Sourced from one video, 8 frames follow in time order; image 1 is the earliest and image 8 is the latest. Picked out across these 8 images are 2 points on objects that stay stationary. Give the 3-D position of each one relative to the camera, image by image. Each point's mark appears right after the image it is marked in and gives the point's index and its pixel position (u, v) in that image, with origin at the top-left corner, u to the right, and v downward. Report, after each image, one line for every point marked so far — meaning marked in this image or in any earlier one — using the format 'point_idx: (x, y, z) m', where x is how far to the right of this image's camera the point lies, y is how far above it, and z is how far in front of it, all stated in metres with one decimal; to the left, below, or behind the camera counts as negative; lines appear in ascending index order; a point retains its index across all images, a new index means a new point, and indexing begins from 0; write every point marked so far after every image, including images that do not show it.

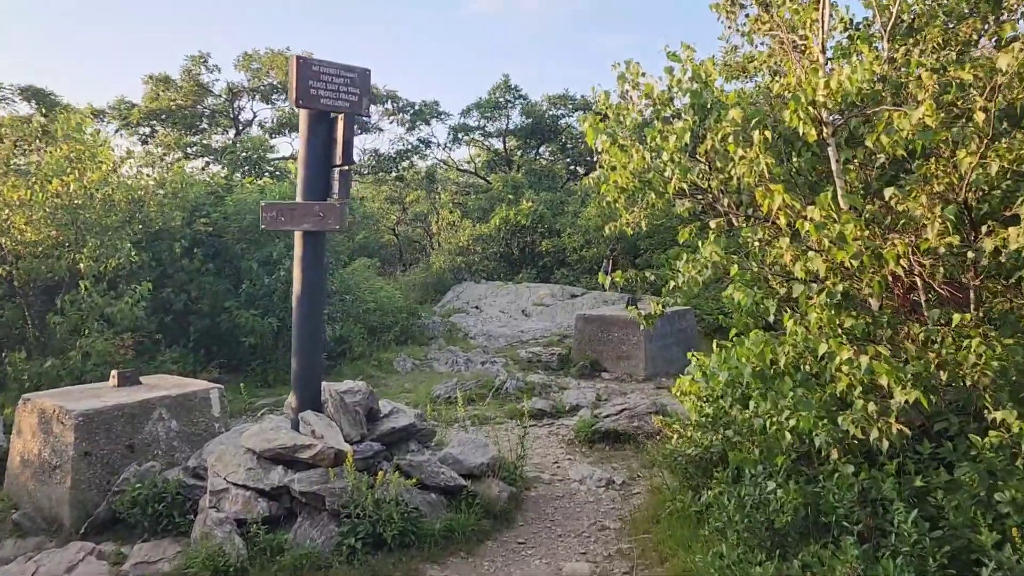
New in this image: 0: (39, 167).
0: (-4.3, +1.1, +7.2) m
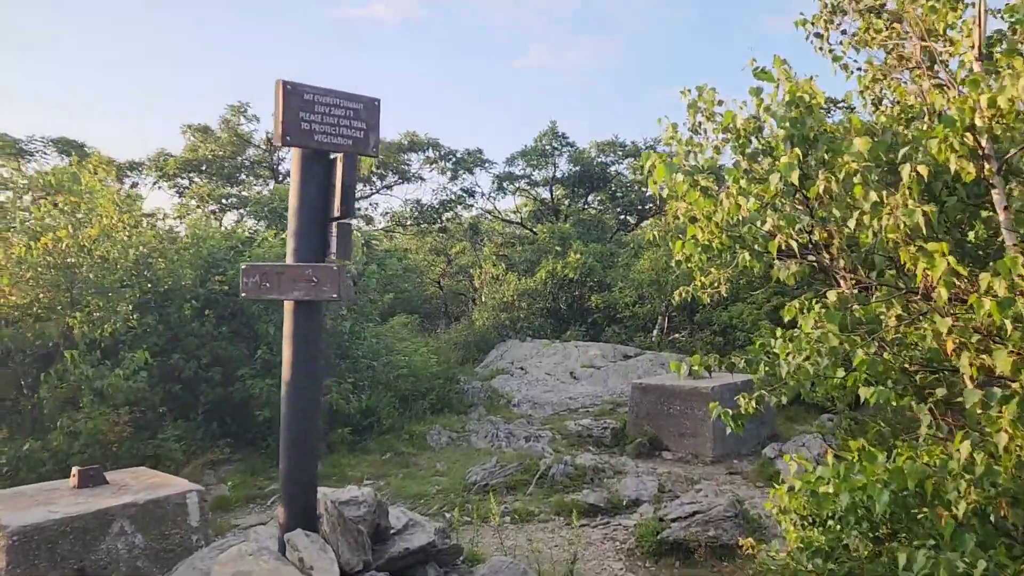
0: (-3.9, +0.5, +6.5) m
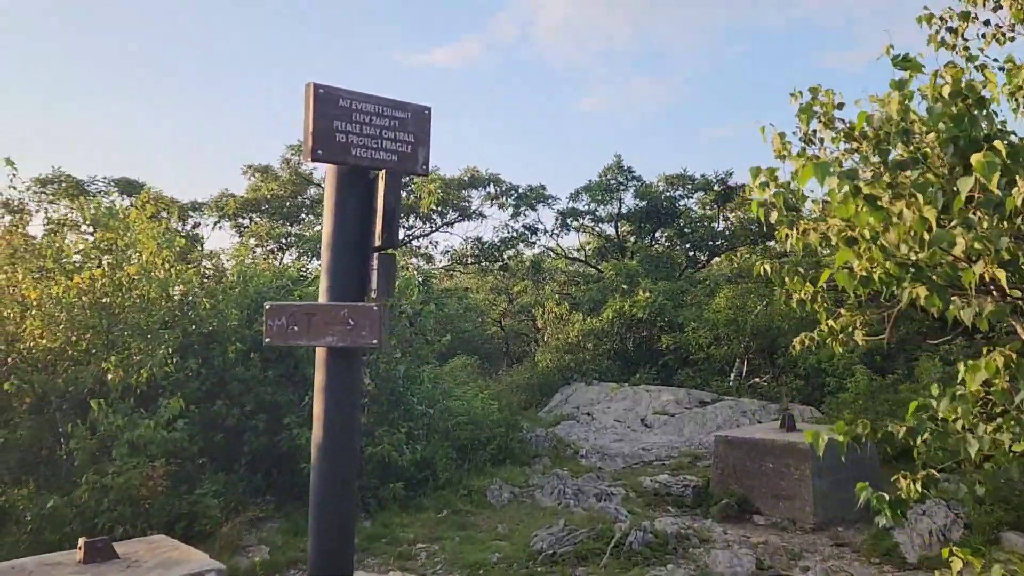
0: (-3.4, +0.2, +6.1) m
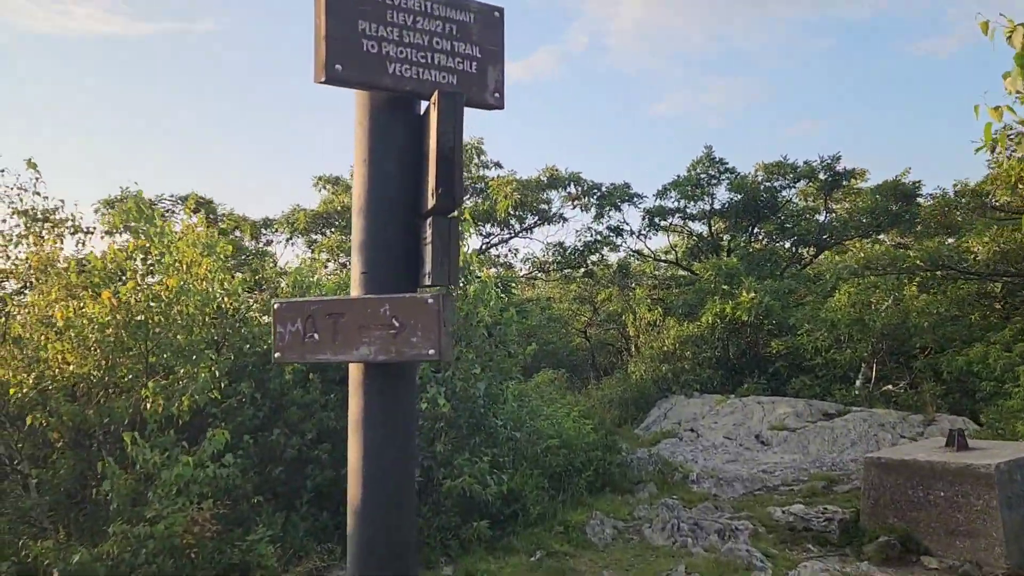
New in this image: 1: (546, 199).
0: (-2.8, +0.1, +5.4) m
1: (+0.6, +1.7, +15.4) m
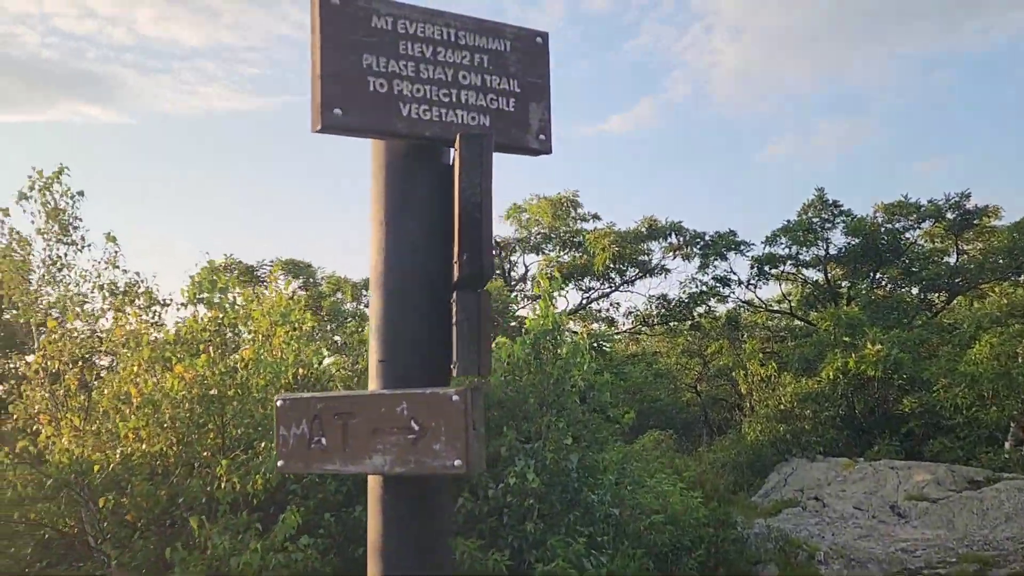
0: (-2.2, -0.4, +5.3) m
1: (+2.4, +0.7, +14.9) m
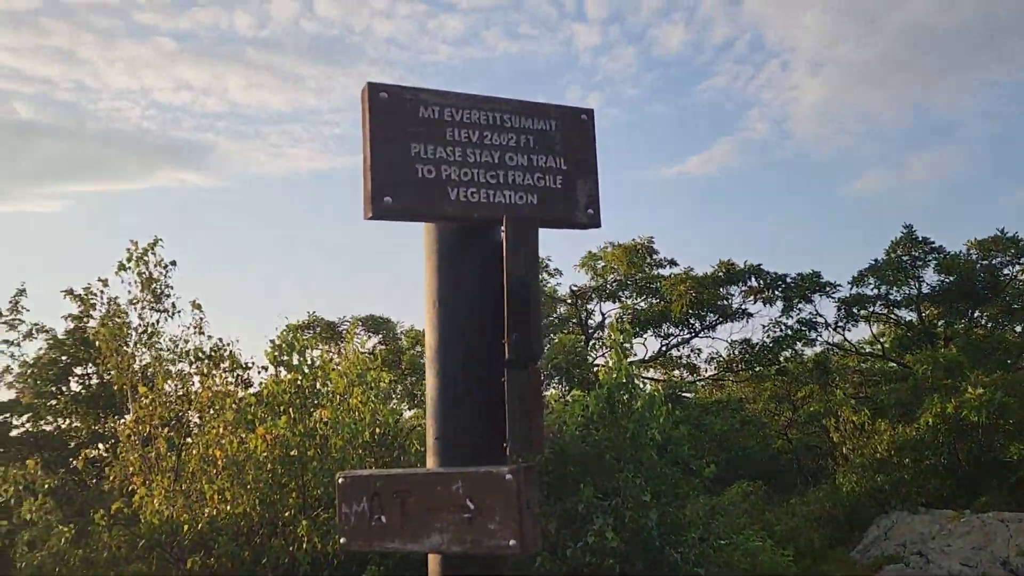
0: (-1.8, -0.8, +5.5) m
1: (+3.8, -0.1, +14.6) m
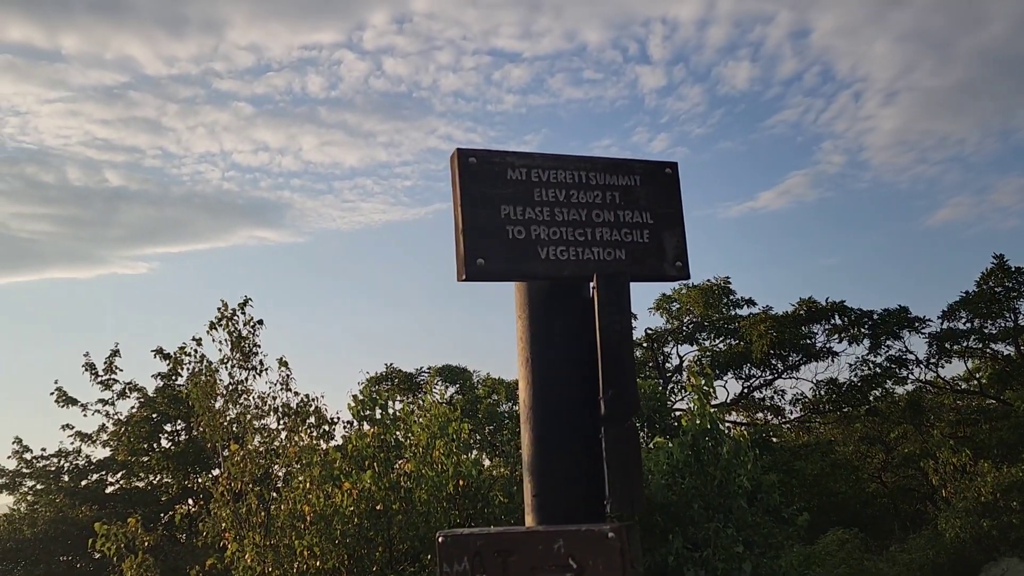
0: (-1.2, -1.2, +5.6) m
1: (+5.2, -0.8, +14.2) m
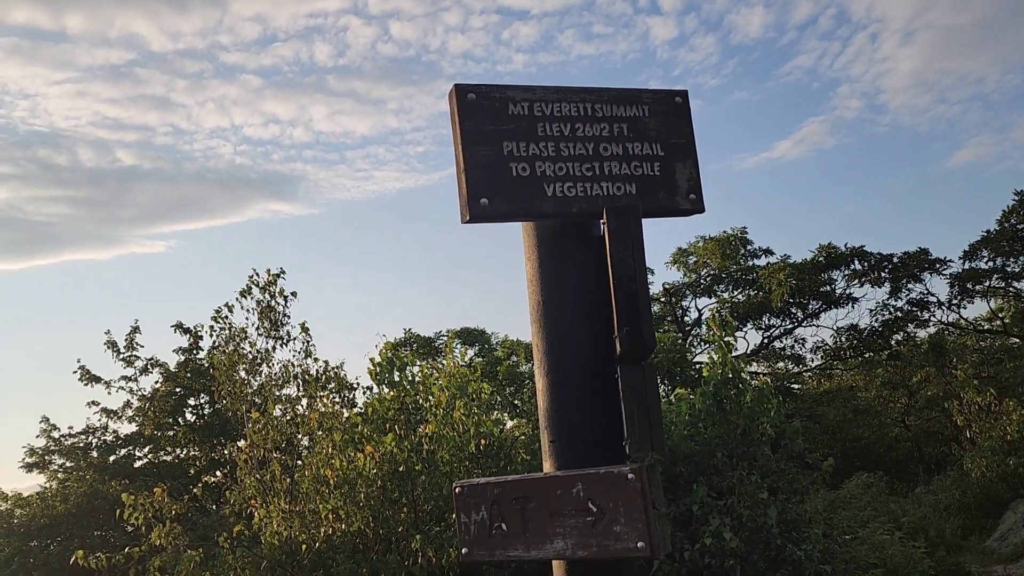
0: (-1.1, -1.0, +5.6) m
1: (+5.4, +0.1, +14.0) m
